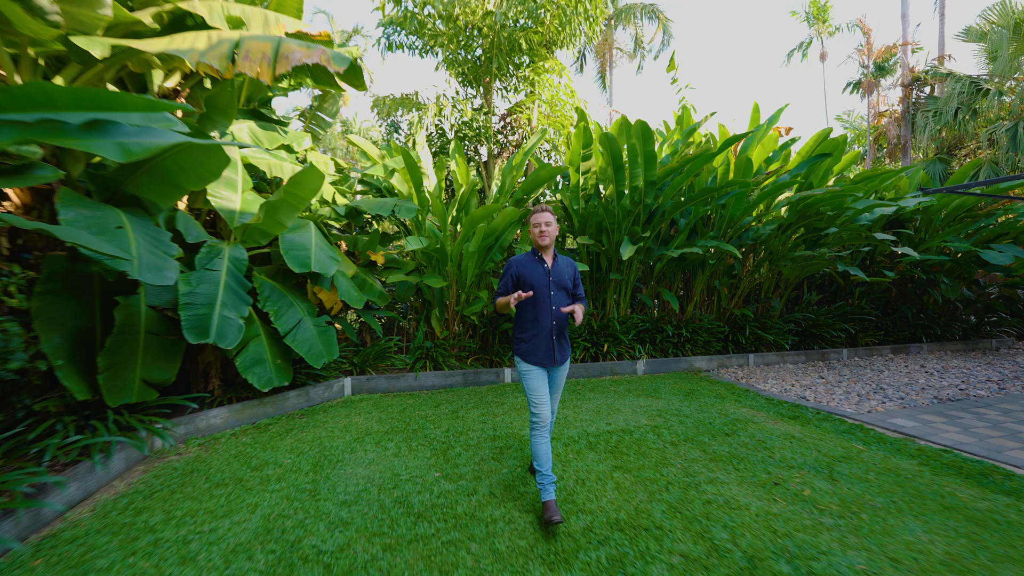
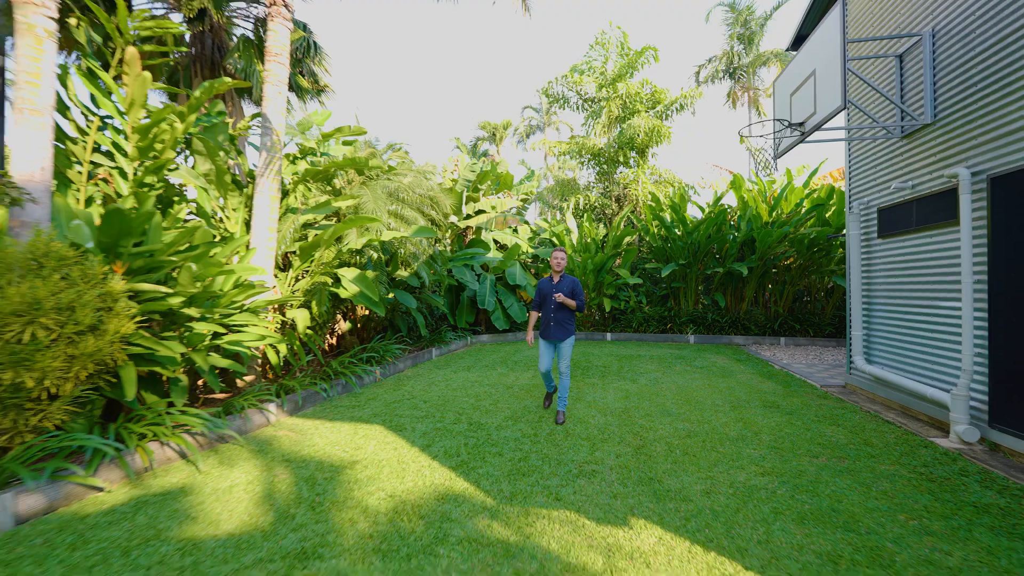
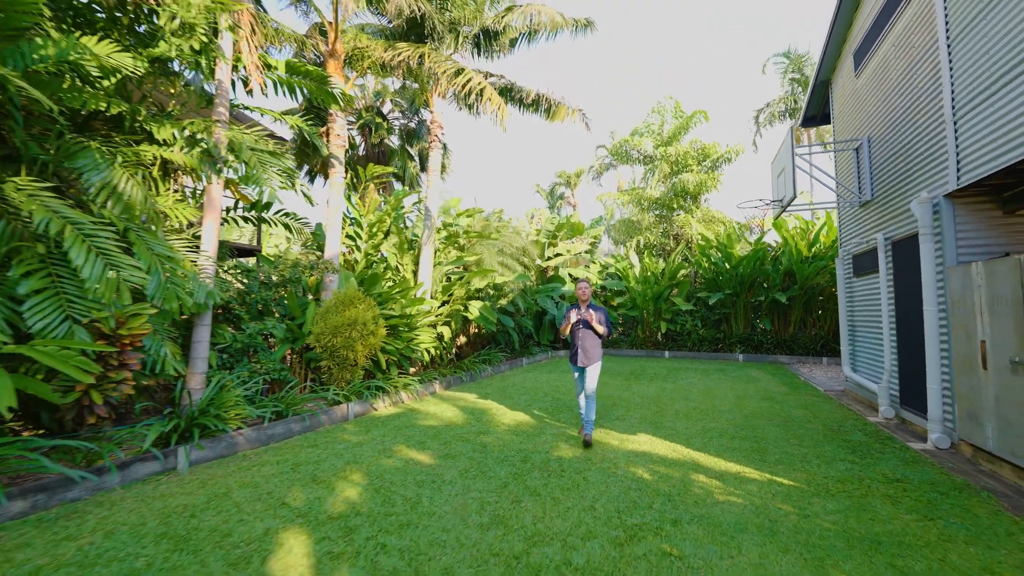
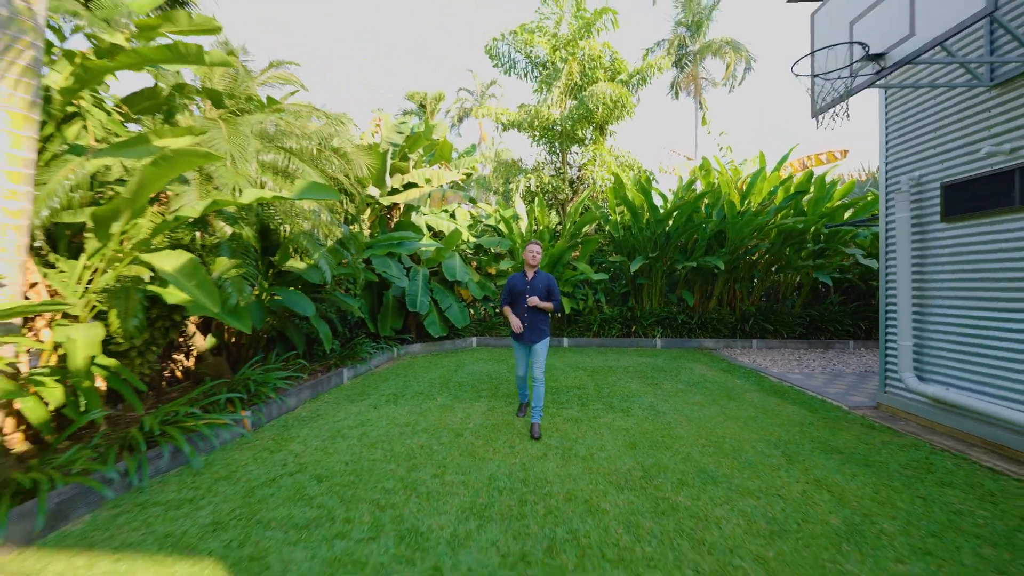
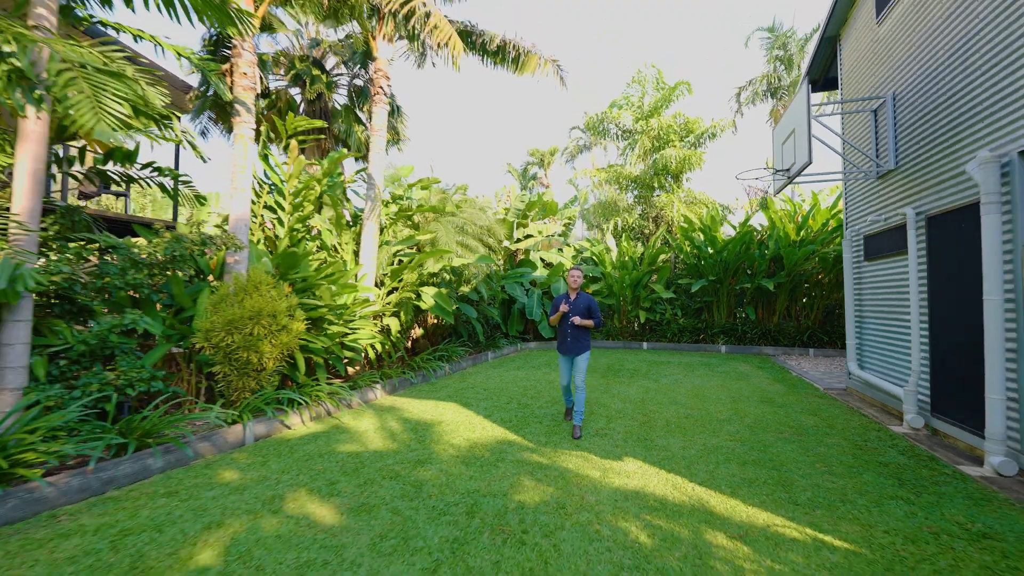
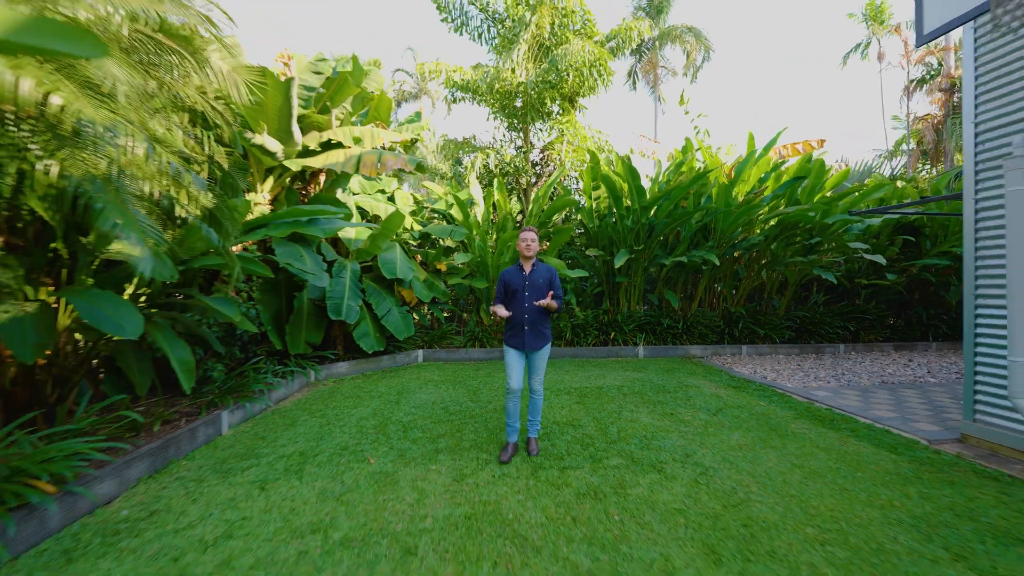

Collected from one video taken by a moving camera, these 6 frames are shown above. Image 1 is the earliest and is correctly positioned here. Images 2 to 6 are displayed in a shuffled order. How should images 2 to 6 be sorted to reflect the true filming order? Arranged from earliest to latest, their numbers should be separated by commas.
6, 4, 2, 5, 3
